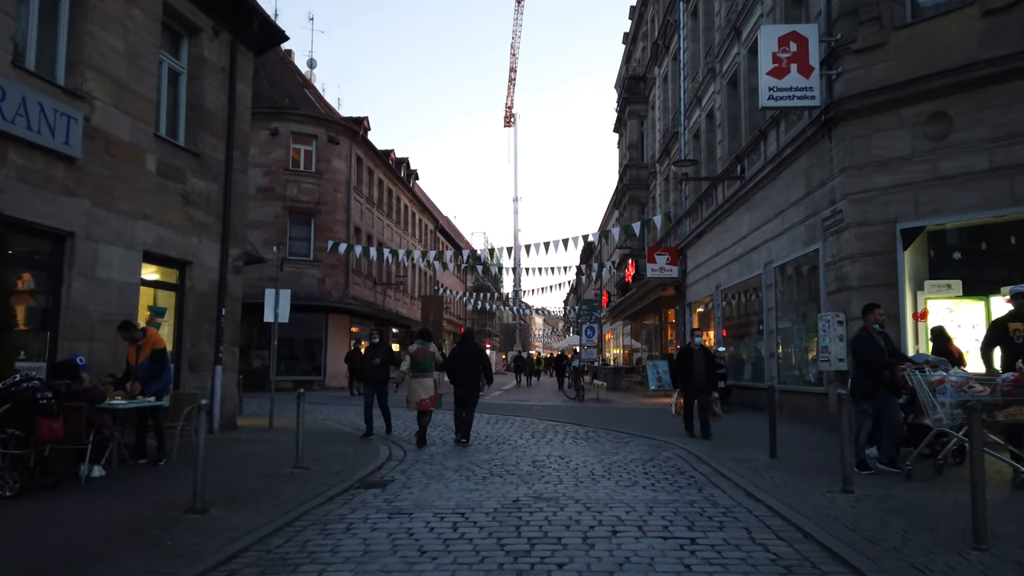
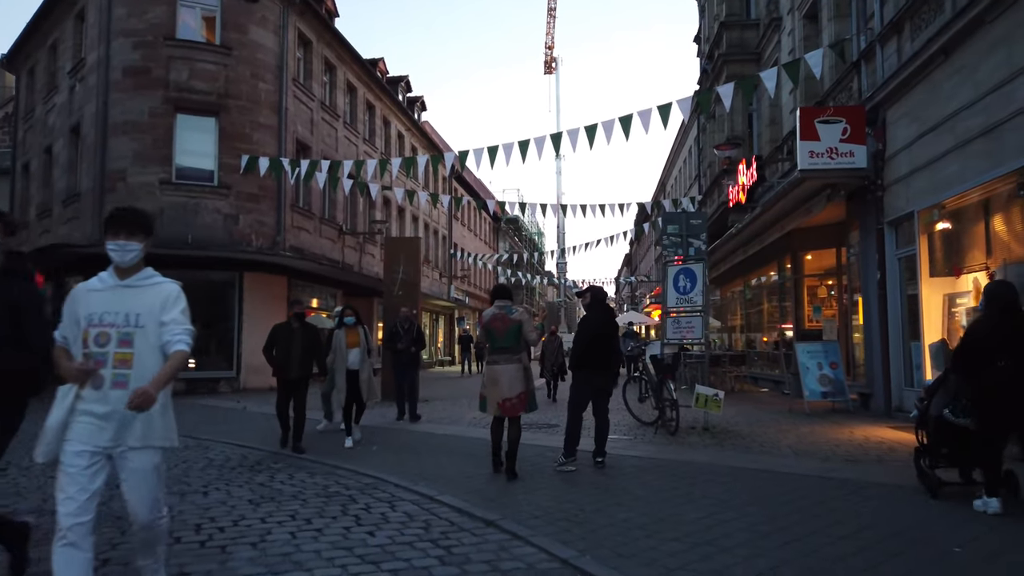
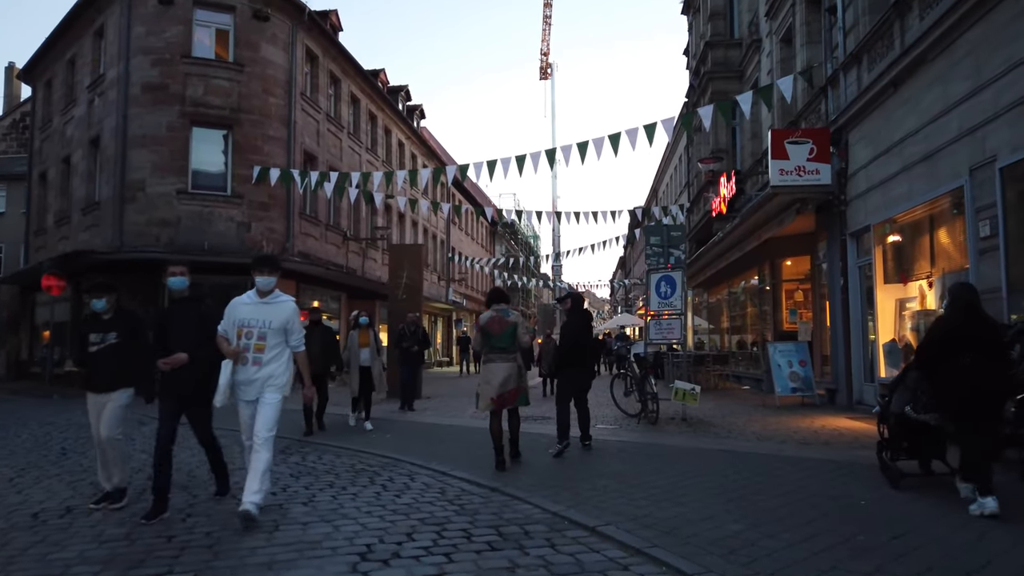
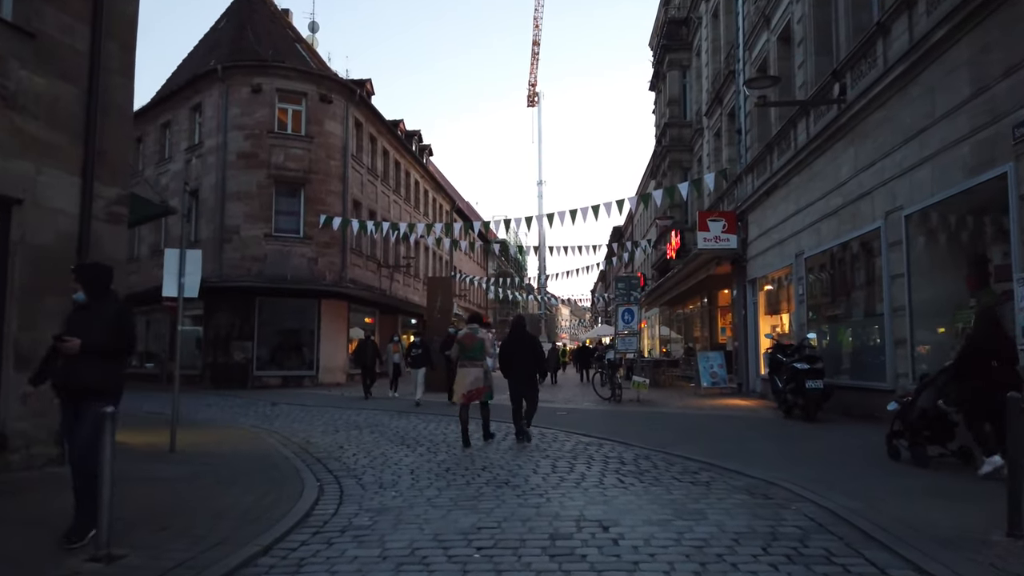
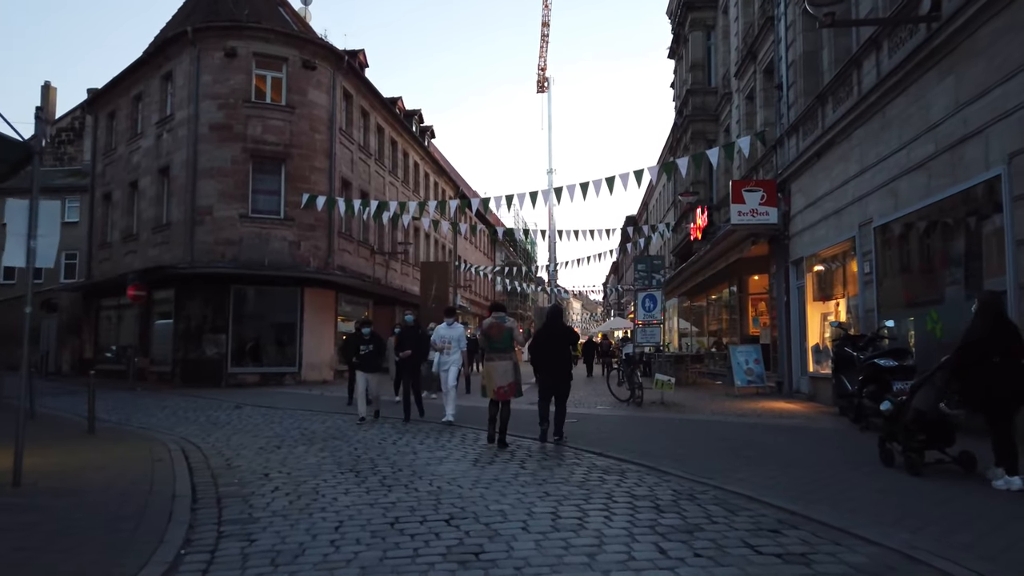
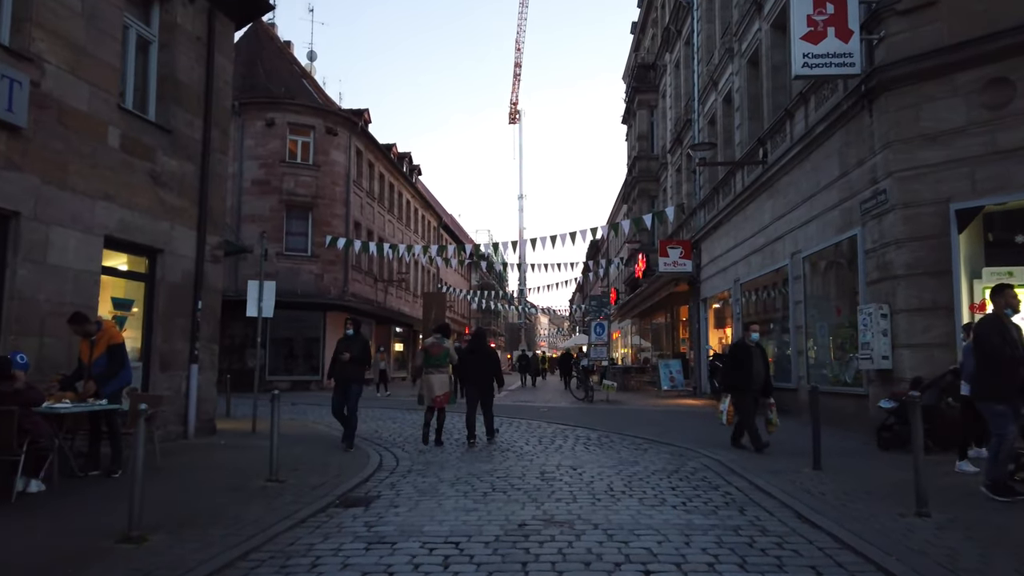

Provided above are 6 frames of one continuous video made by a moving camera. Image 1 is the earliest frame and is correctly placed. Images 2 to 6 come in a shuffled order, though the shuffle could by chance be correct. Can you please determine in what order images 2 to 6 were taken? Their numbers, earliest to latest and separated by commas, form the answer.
6, 4, 5, 3, 2
